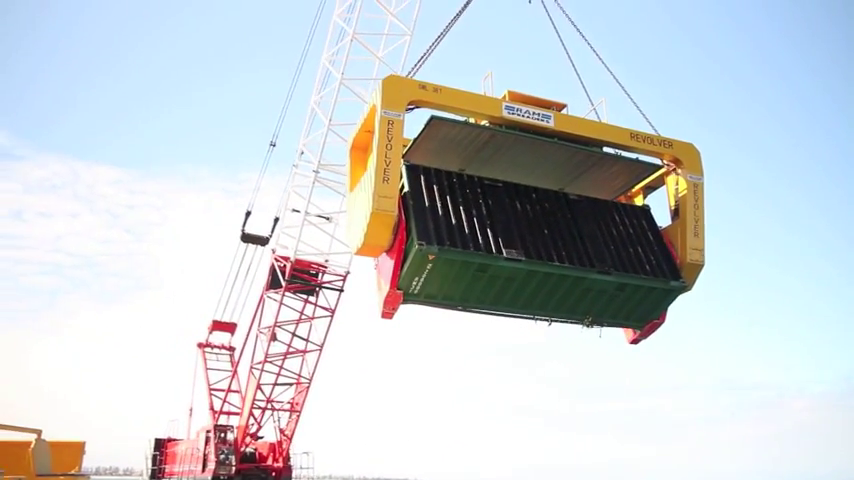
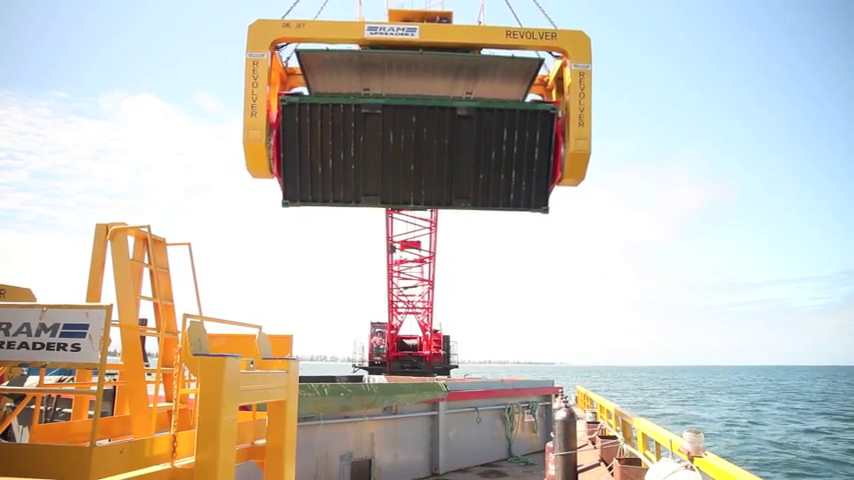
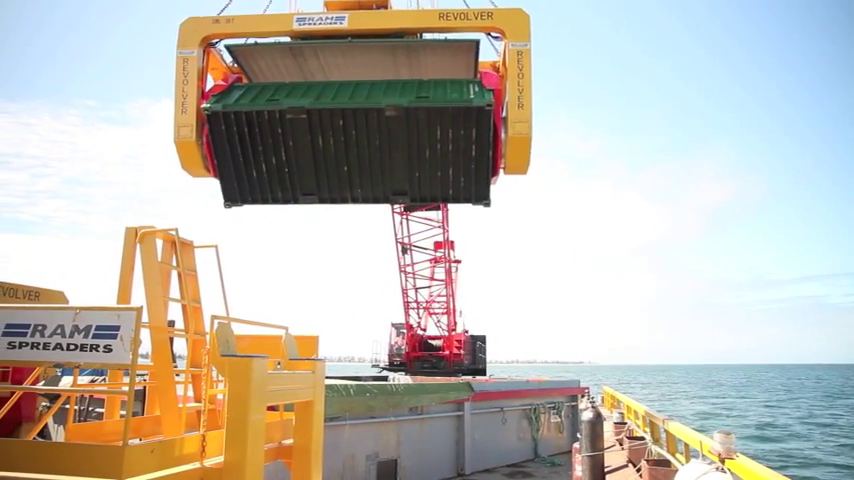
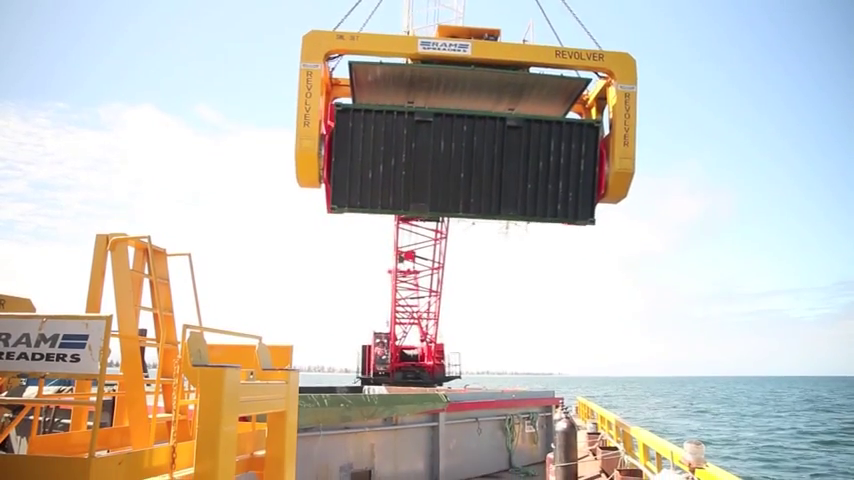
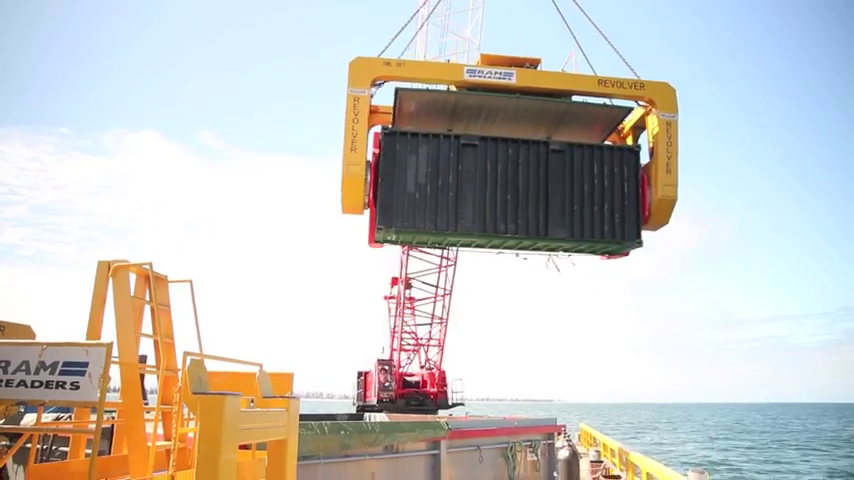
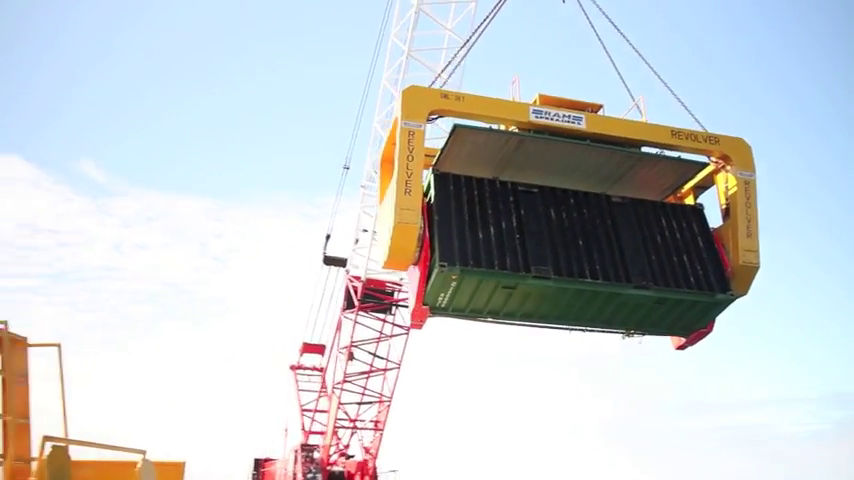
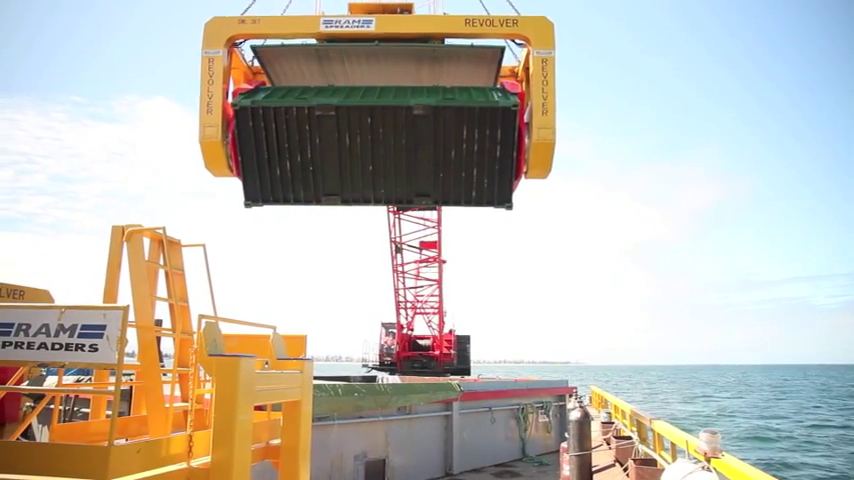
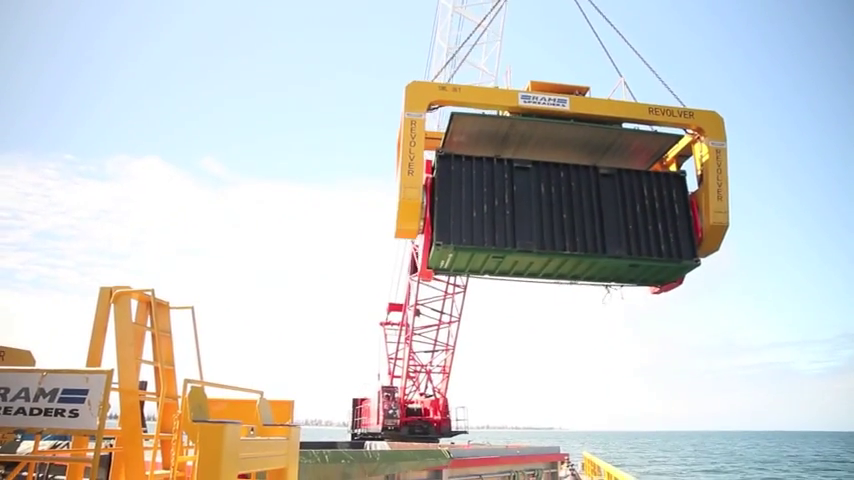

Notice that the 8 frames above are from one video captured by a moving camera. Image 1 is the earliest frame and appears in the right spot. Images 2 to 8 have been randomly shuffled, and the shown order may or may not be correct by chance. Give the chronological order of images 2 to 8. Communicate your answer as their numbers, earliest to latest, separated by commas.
6, 8, 5, 4, 2, 7, 3
